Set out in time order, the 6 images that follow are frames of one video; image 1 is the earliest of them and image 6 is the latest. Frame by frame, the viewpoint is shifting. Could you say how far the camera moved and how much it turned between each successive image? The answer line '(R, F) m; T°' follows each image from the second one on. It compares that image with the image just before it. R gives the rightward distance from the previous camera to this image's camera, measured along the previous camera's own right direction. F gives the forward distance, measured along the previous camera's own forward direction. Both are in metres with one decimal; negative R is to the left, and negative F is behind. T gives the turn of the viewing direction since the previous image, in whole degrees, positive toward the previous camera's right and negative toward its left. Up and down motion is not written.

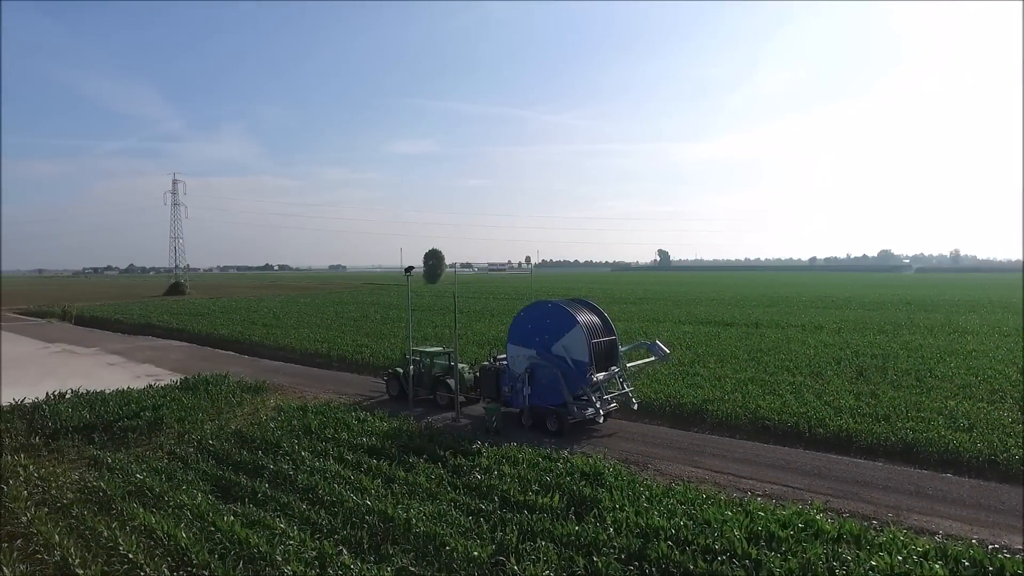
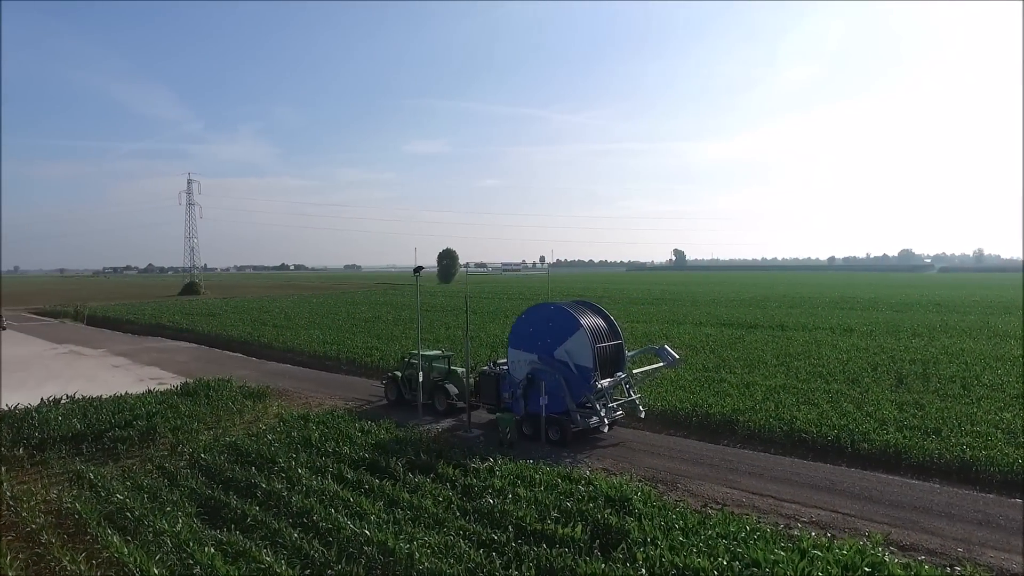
(0.0, +0.9) m; -1°
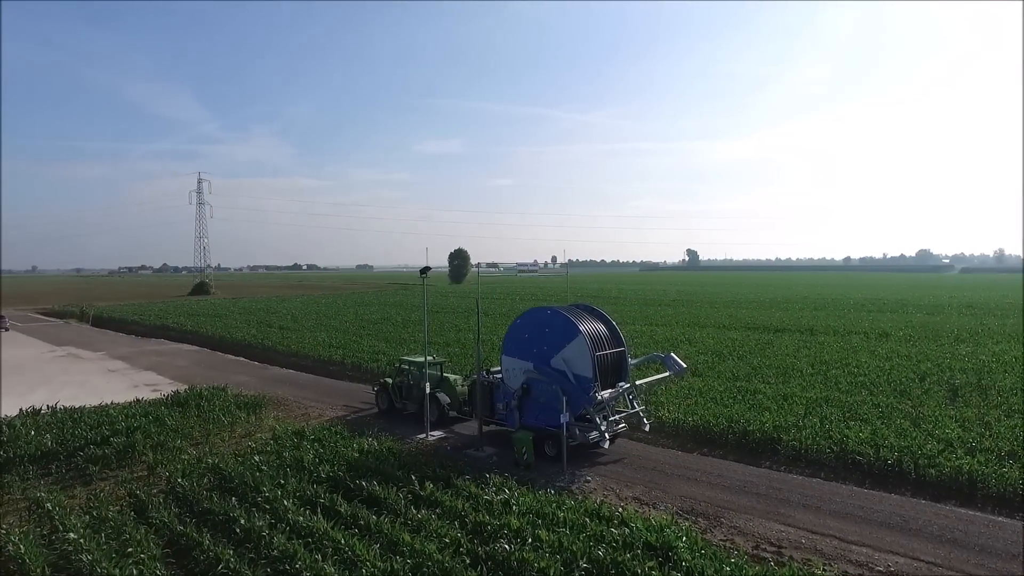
(-0.1, +1.3) m; -1°
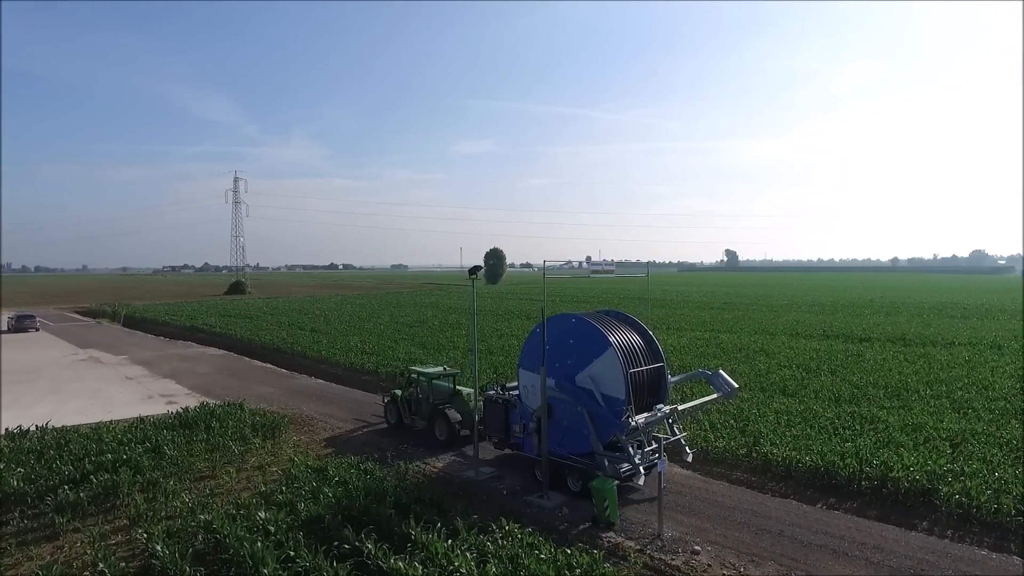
(-0.6, +2.5) m; -3°
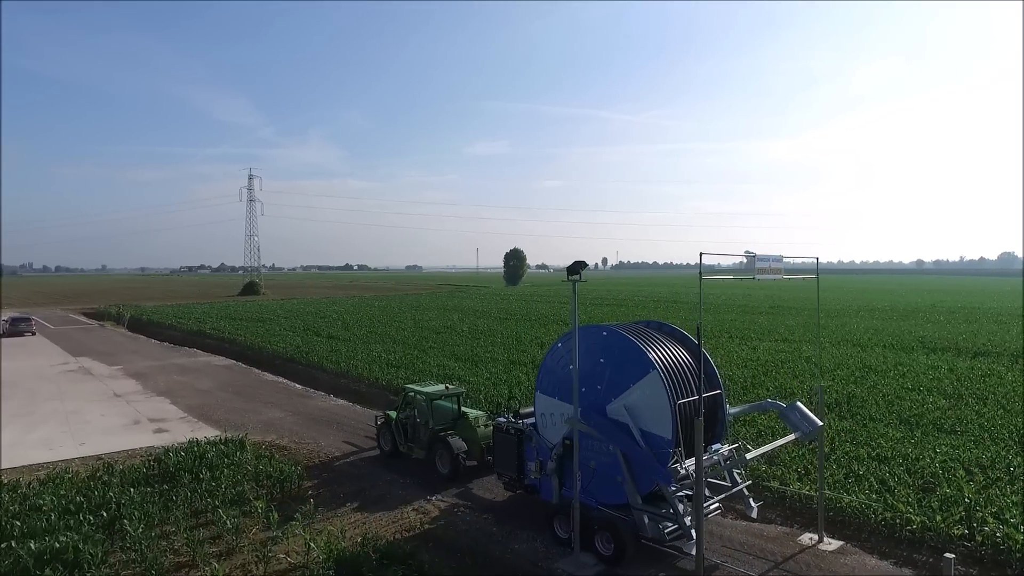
(-1.2, +3.4) m; -1°
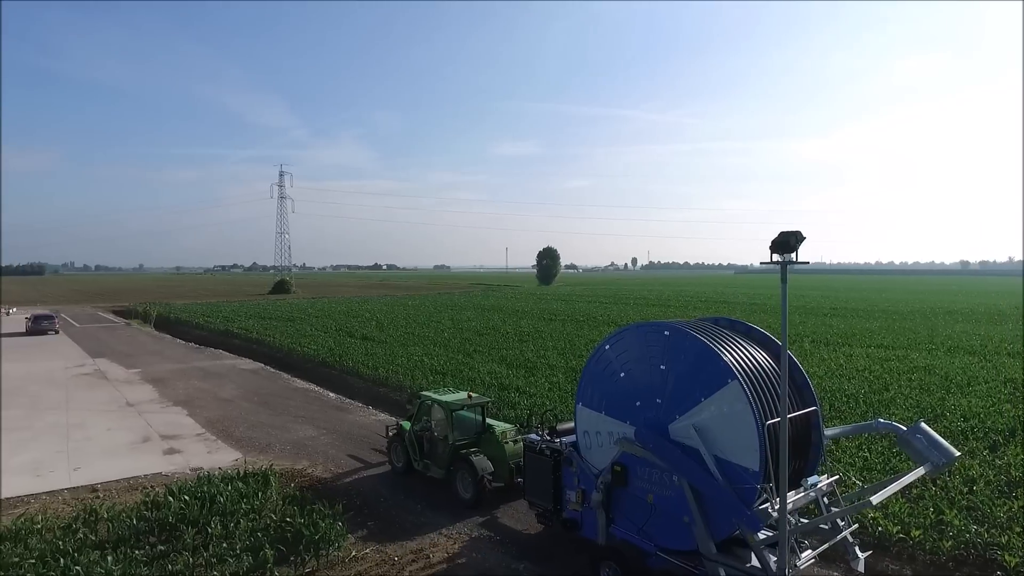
(-1.1, +2.6) m; -3°
